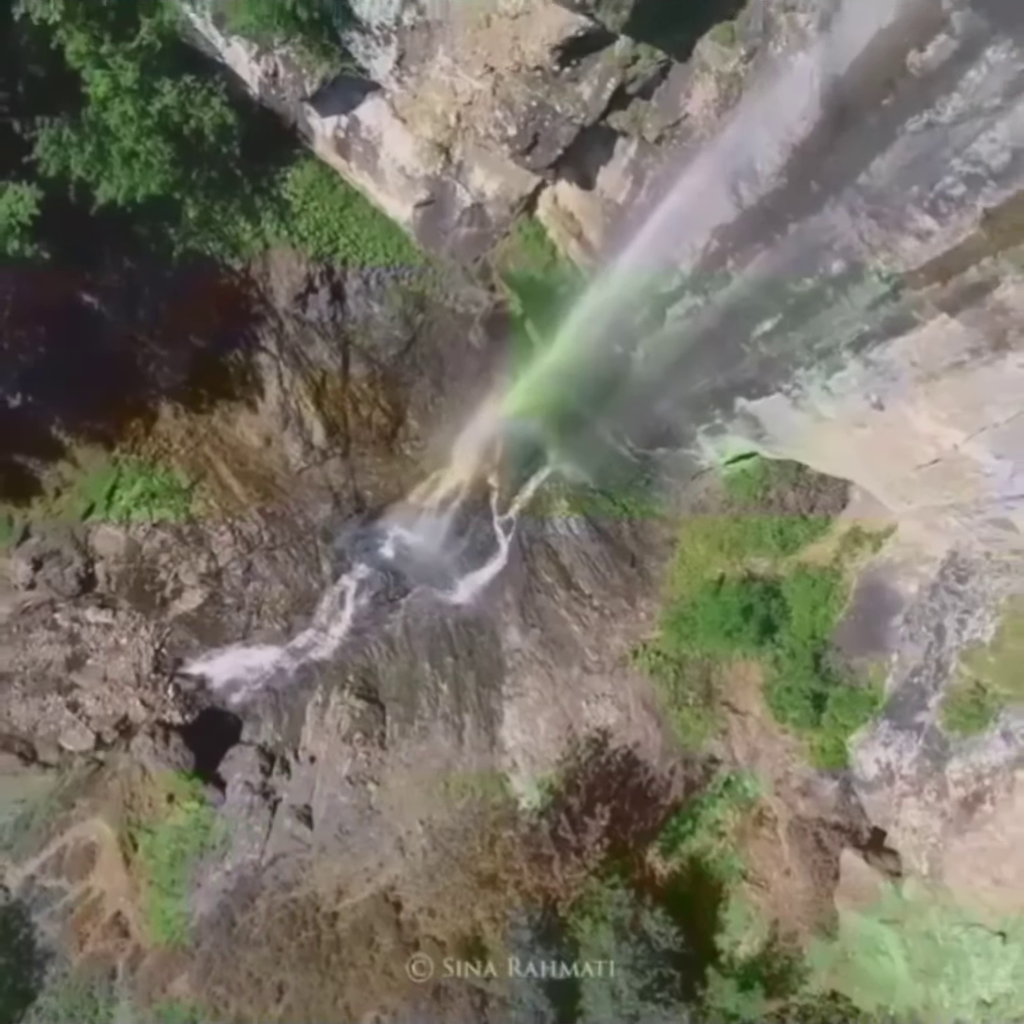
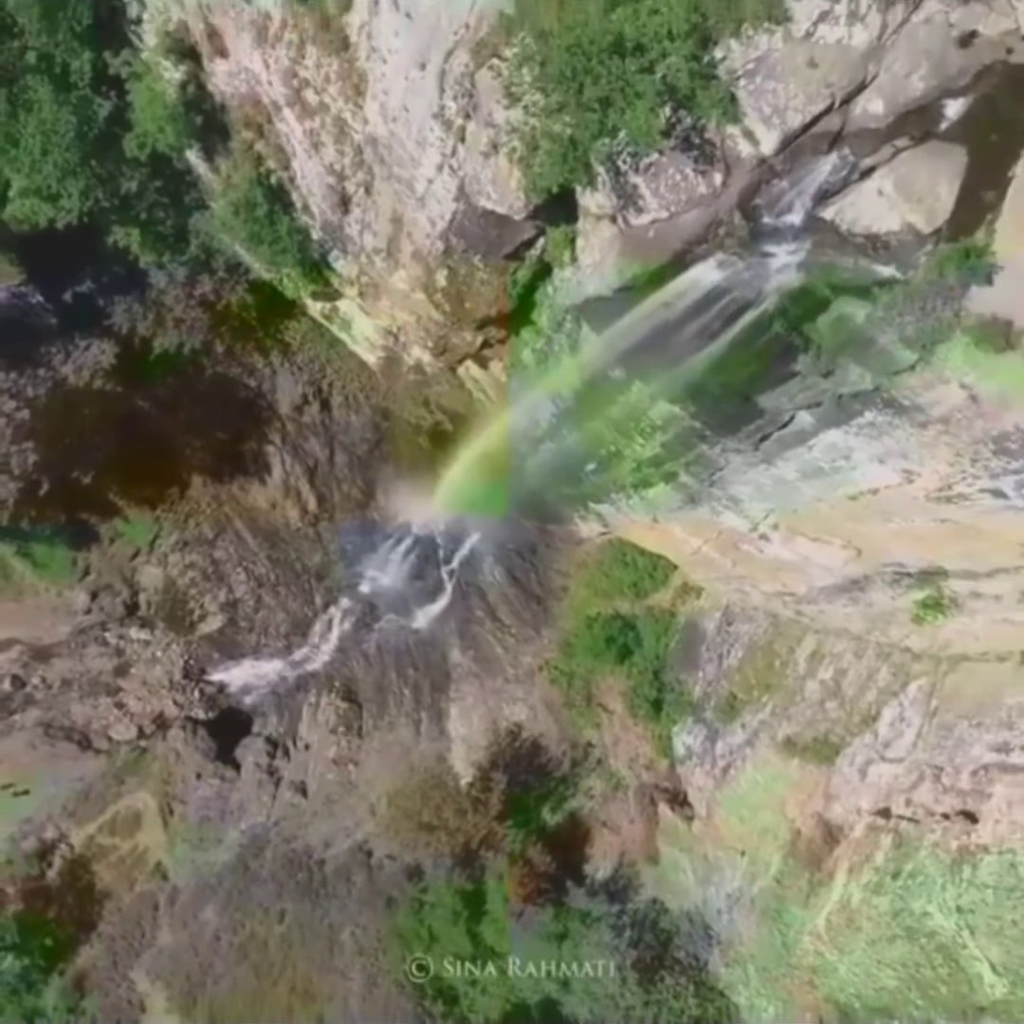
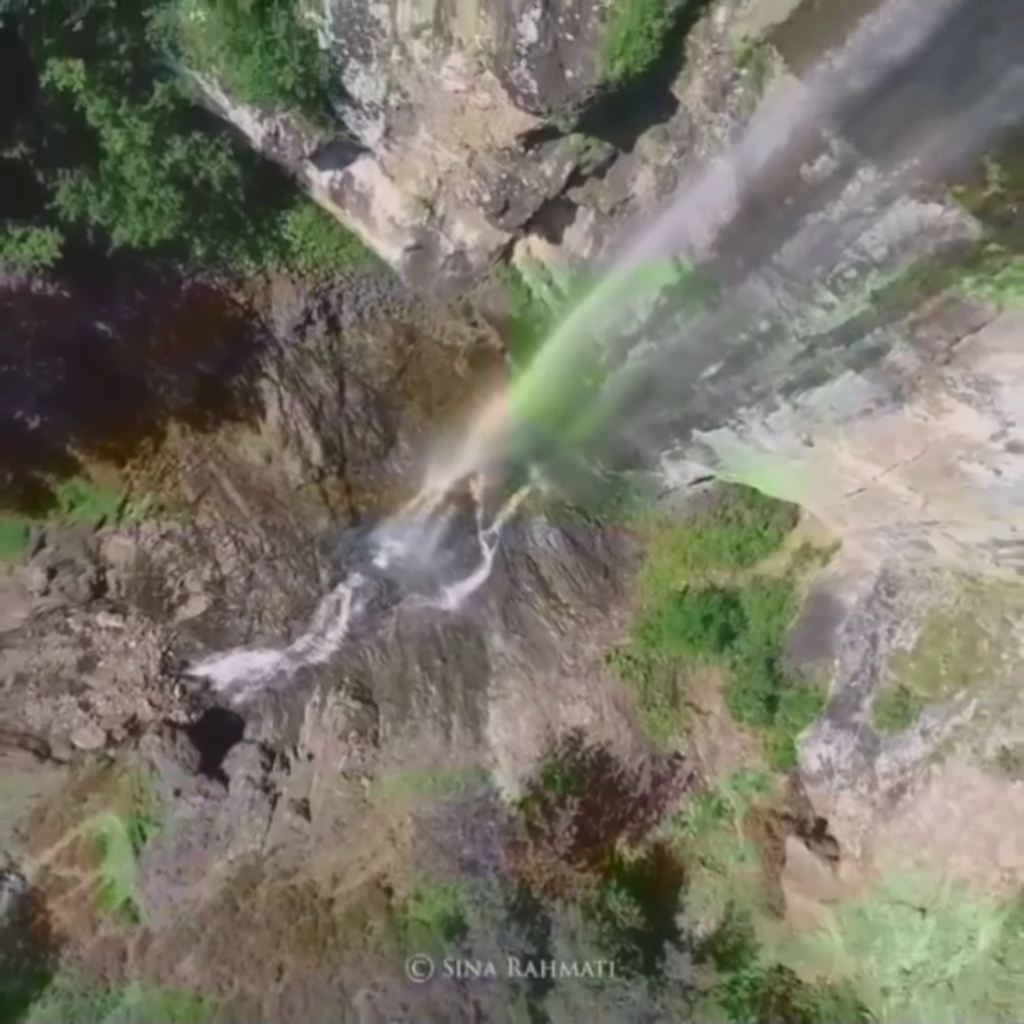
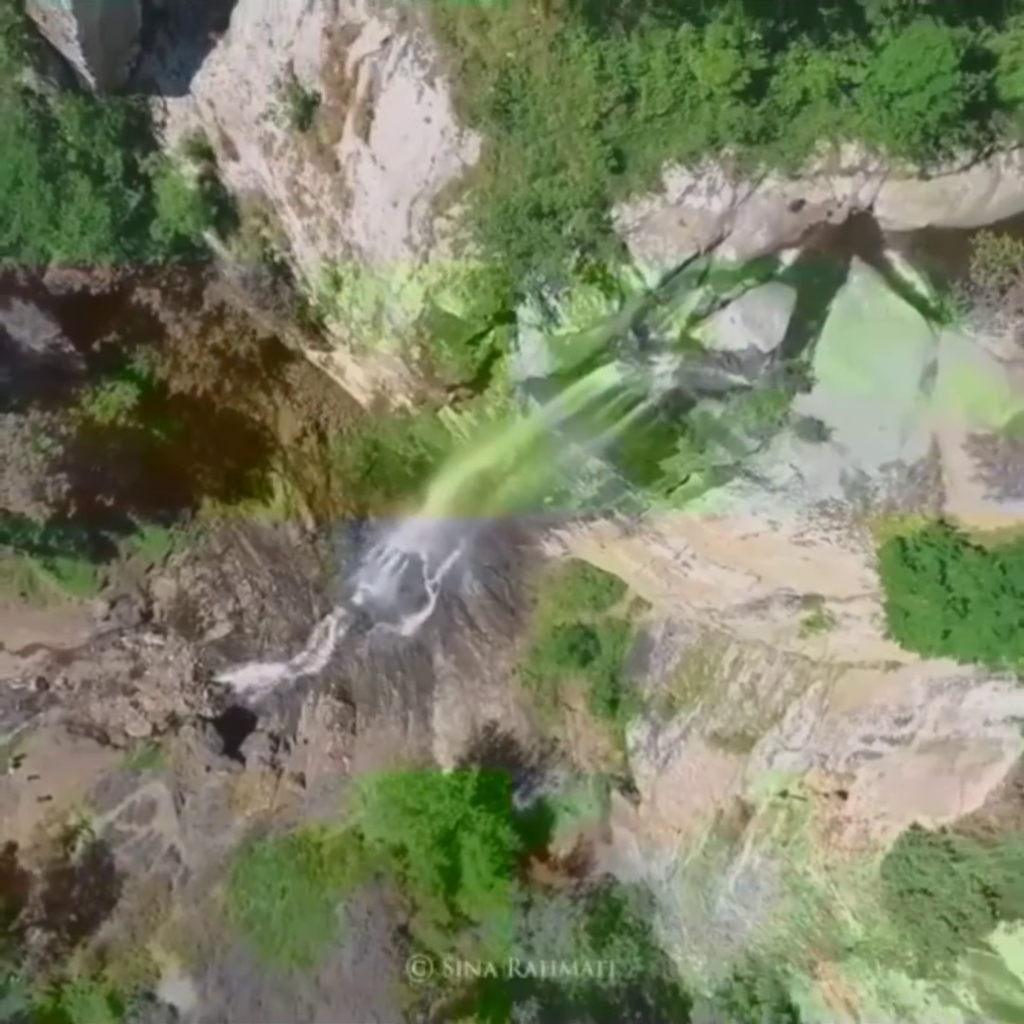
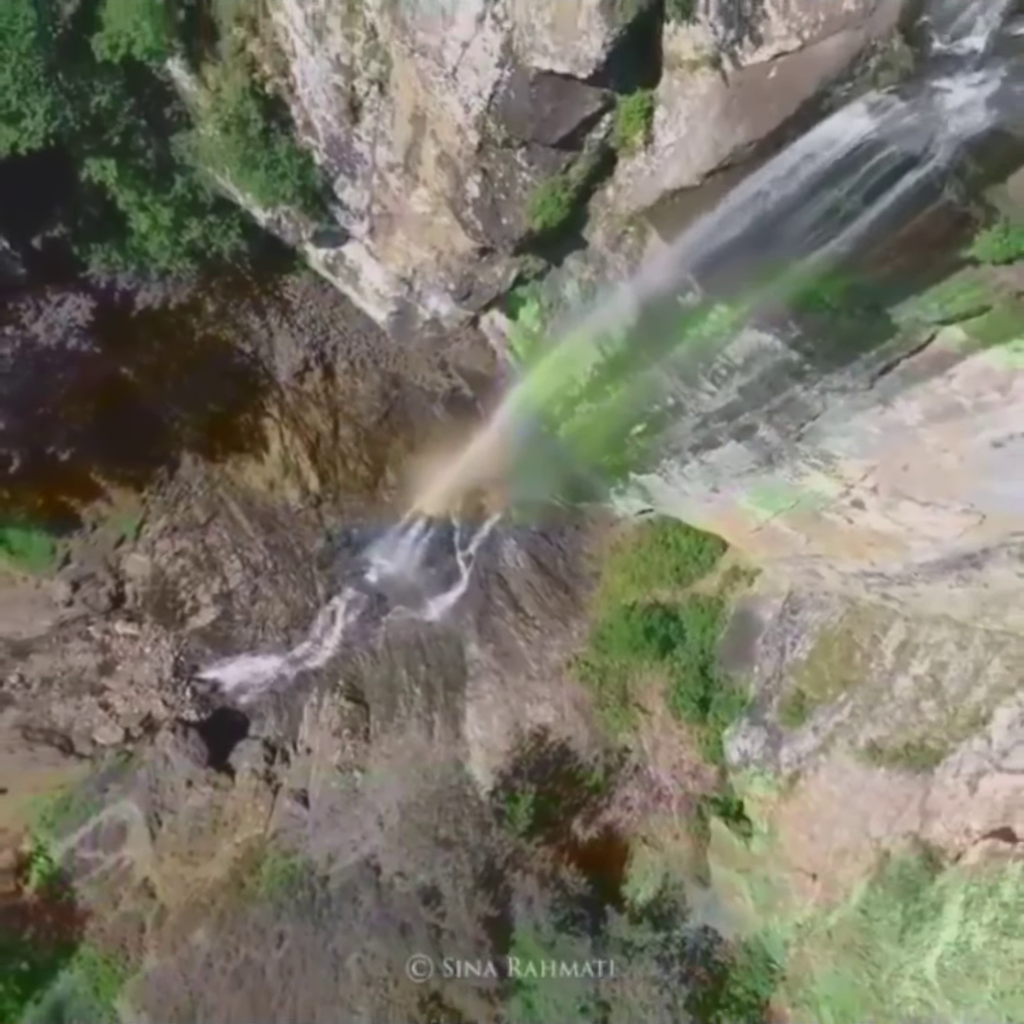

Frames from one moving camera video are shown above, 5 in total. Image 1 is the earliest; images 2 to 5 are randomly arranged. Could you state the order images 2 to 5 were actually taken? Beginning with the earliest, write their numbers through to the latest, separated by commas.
3, 5, 2, 4
